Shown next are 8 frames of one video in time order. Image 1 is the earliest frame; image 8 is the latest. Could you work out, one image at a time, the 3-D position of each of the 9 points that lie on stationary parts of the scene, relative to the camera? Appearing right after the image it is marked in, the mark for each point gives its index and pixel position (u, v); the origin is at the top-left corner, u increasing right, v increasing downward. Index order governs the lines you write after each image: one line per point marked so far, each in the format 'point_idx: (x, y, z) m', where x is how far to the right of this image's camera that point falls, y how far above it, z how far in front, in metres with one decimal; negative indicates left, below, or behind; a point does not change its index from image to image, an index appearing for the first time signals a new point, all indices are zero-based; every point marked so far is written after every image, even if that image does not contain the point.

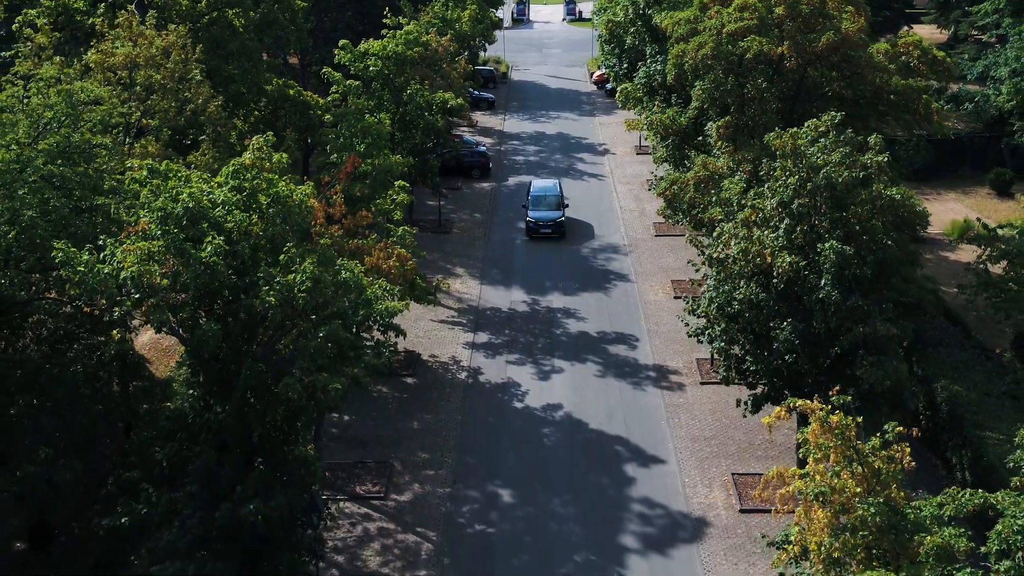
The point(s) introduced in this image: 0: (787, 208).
0: (+4.3, +1.3, +17.9) m
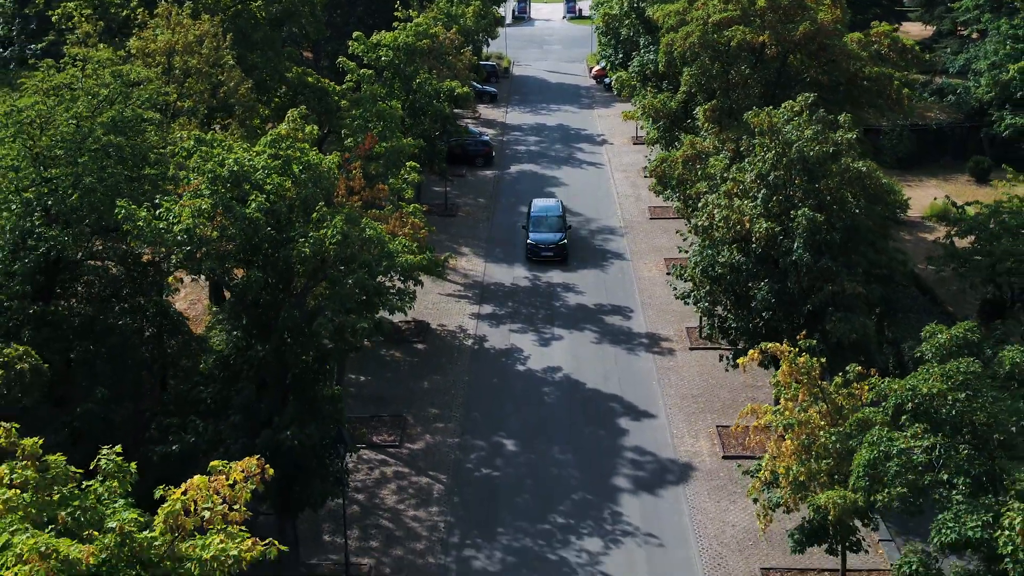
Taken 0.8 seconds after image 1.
0: (+4.3, +1.9, +19.8) m
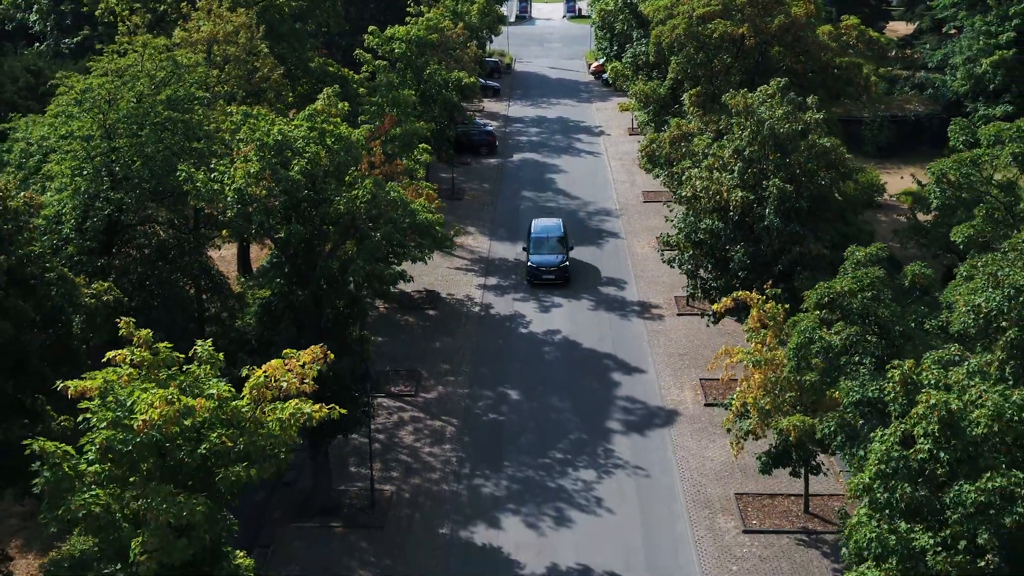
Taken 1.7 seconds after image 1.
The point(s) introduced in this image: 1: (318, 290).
0: (+4.4, +2.6, +22.3) m
1: (-3.1, 0.0, +18.5) m
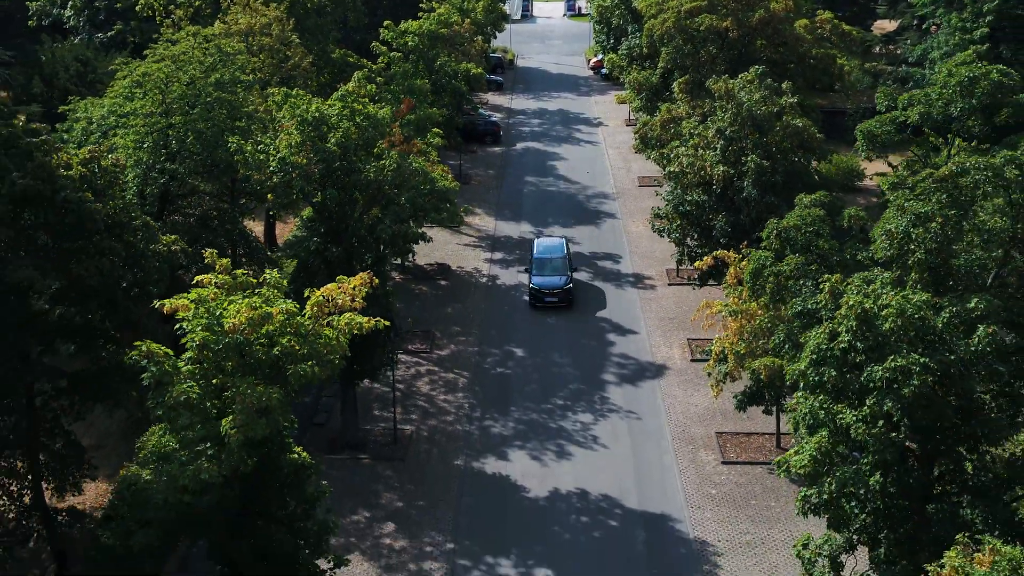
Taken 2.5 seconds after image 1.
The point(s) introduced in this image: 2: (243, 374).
0: (+4.5, +3.3, +25.0) m
1: (-3.0, +0.7, +21.2) m
2: (-3.1, -1.0, +13.3) m
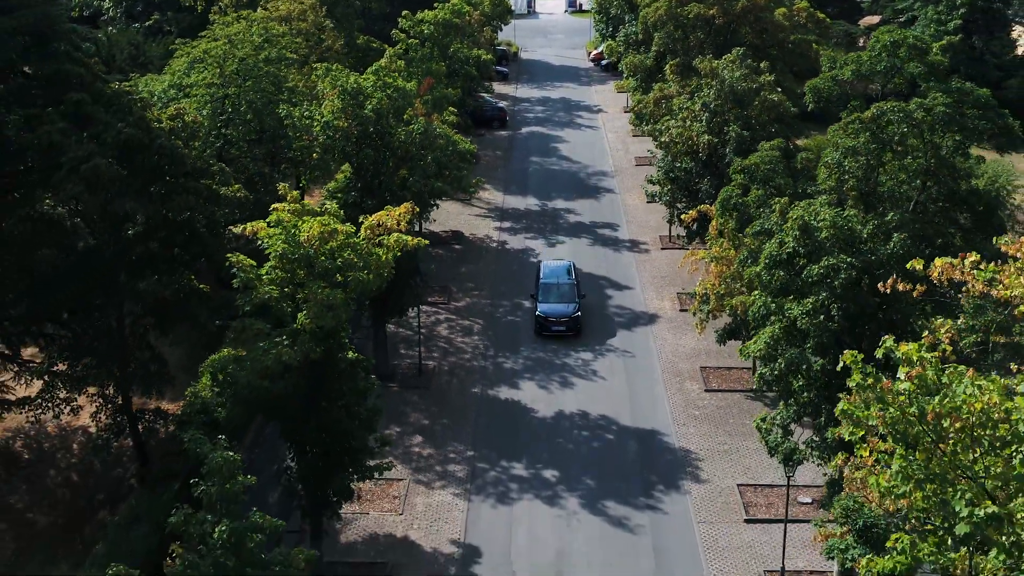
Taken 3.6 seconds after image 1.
0: (+4.8, +4.4, +28.3) m
1: (-2.7, +1.8, +24.5) m
2: (-2.8, +0.1, +16.6) m
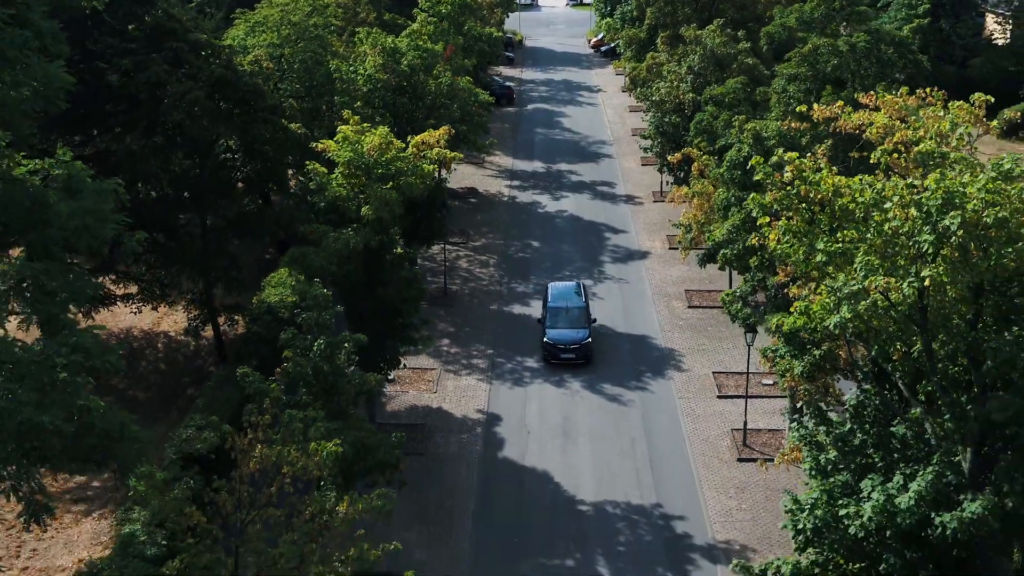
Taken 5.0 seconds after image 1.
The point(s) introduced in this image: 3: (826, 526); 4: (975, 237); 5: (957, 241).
0: (+5.1, +6.2, +32.7) m
1: (-2.4, +3.6, +28.9) m
2: (-2.5, +1.9, +21.0) m
3: (+3.2, -2.4, +12.1) m
4: (+4.3, +0.5, +10.9) m
5: (+4.2, +0.5, +11.0) m
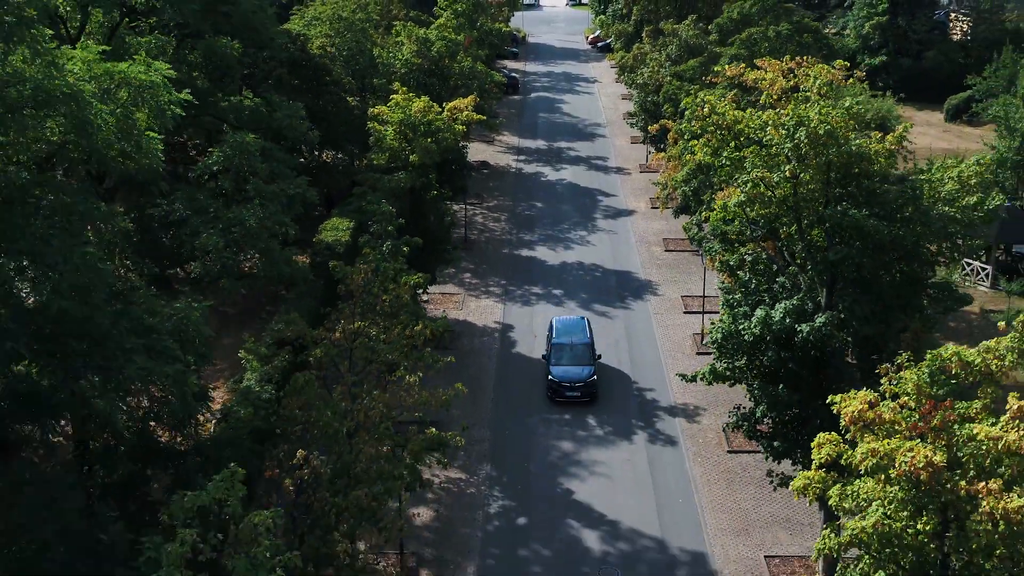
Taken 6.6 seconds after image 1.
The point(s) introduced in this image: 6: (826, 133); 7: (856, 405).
0: (+5.4, +7.8, +39.4) m
1: (-2.2, +5.2, +35.5) m
2: (-2.3, +3.6, +27.6) m
3: (+3.5, -0.8, +18.8) m
4: (+4.6, +2.2, +17.6) m
5: (+4.4, +2.2, +17.6) m
6: (+4.7, +2.3, +17.5) m
7: (+4.1, -1.4, +13.7) m
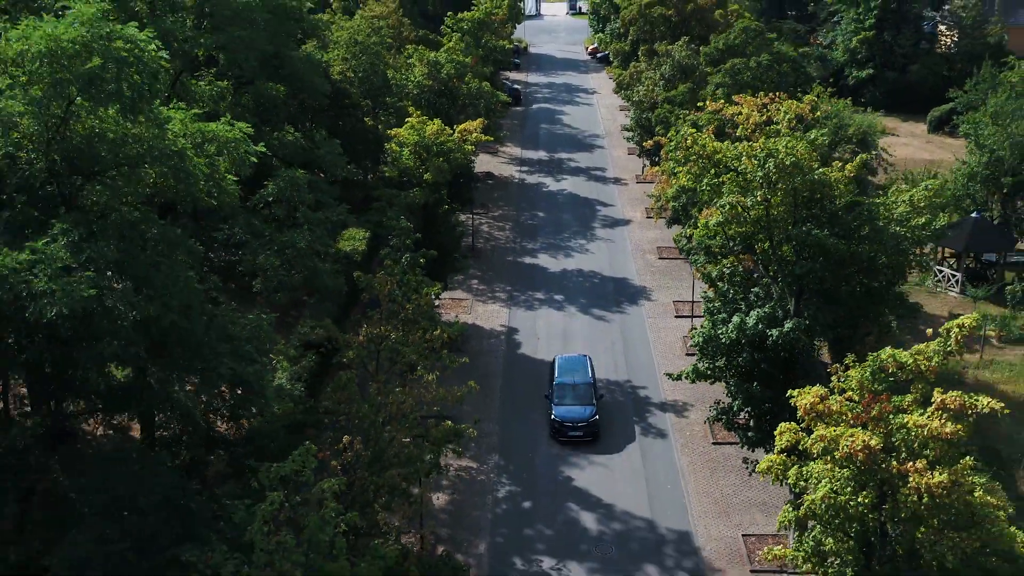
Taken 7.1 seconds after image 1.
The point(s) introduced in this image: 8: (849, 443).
0: (+5.5, +7.7, +42.0) m
1: (-2.0, +5.1, +38.1) m
2: (-2.1, +3.4, +30.3) m
3: (+3.6, -0.9, +21.4) m
4: (+4.7, +2.0, +20.2) m
5: (+4.6, +2.0, +20.2) m
6: (+4.9, +2.2, +20.1) m
7: (+4.2, -1.6, +16.3) m
8: (+4.5, -2.0, +15.3) m
